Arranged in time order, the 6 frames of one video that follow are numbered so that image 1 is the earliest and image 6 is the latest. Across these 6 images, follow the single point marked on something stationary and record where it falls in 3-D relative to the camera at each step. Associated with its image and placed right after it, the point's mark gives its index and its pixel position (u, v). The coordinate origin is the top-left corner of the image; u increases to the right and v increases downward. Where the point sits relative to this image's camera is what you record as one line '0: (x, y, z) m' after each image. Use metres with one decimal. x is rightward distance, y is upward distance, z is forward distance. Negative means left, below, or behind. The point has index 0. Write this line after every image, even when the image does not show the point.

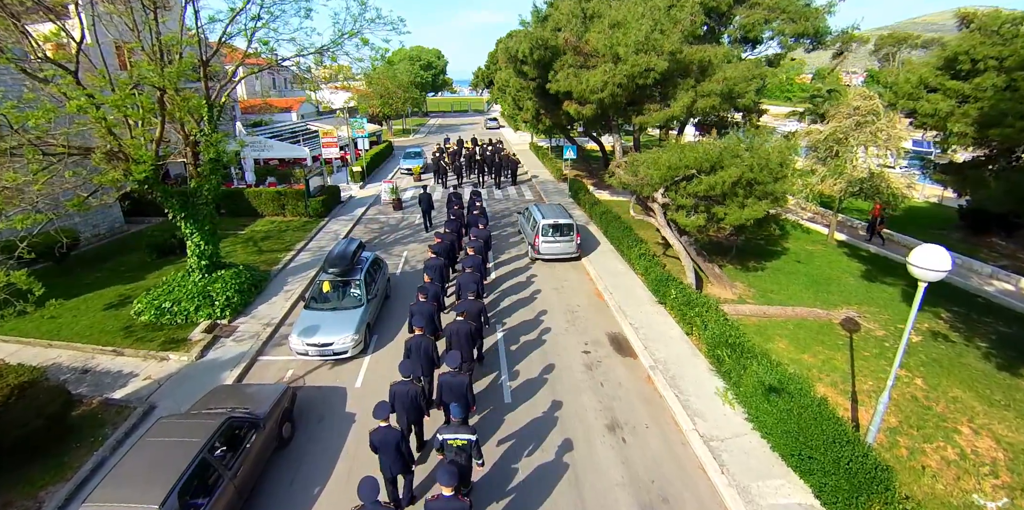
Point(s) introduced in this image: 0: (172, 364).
0: (-7.1, -2.3, +10.4) m
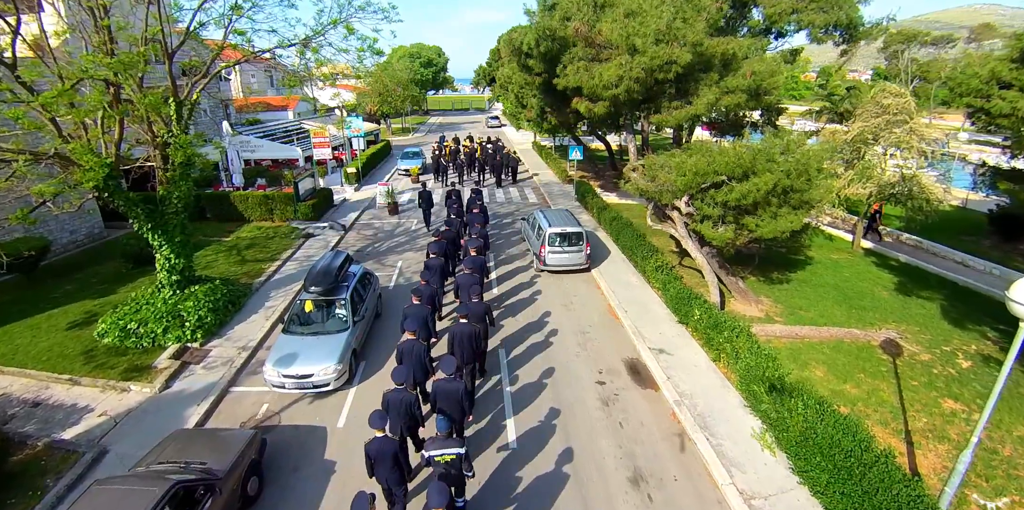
0: (-7.0, -2.6, +9.2) m
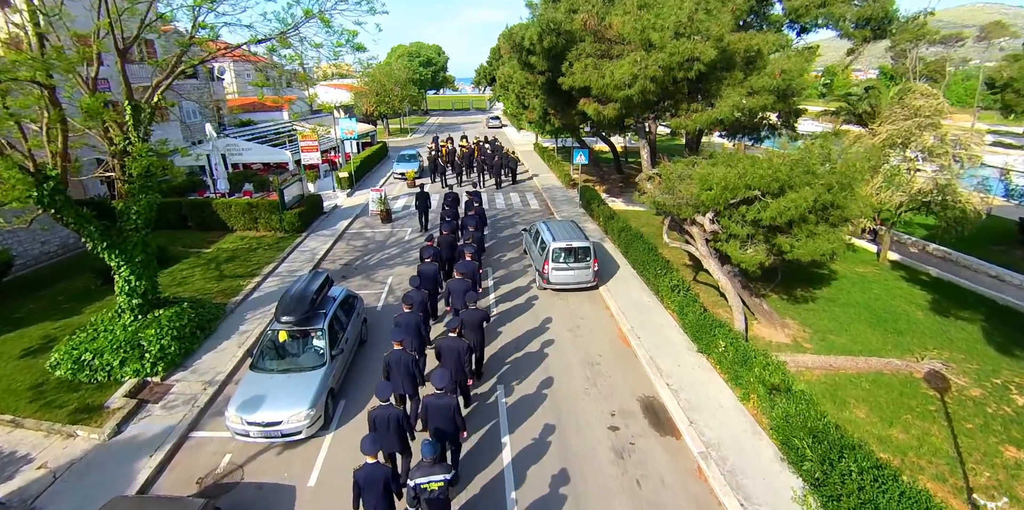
0: (-7.0, -3.1, +8.0) m
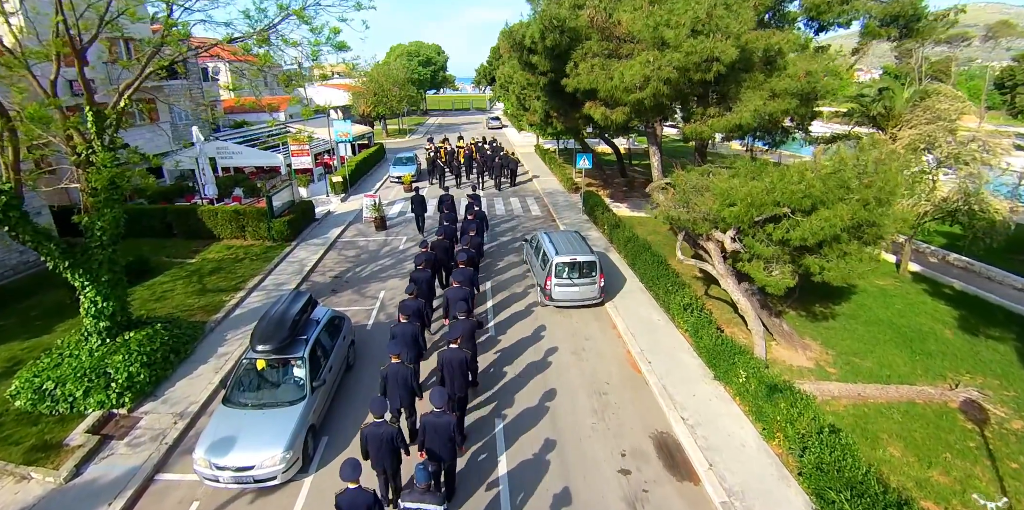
0: (-7.0, -3.4, +7.2) m
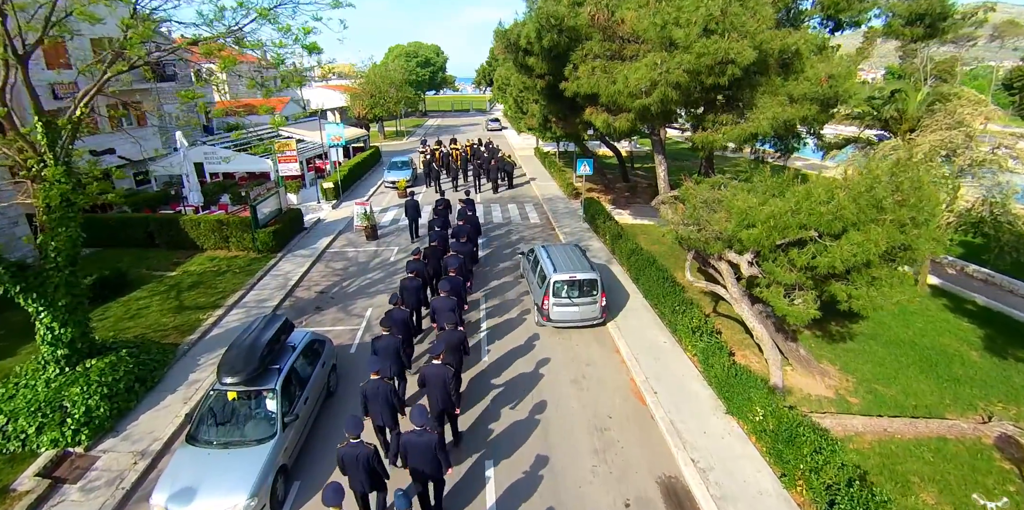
0: (-7.1, -3.8, +6.4) m
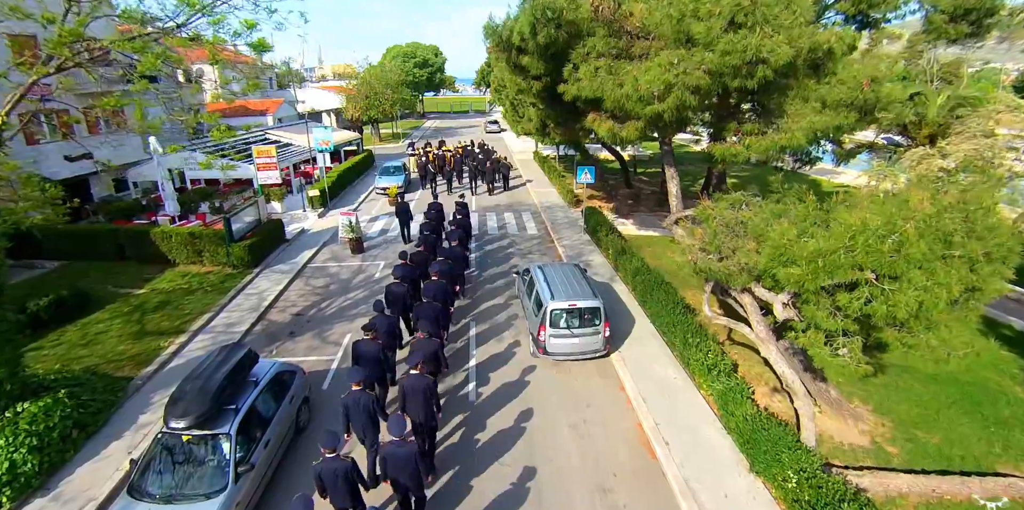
0: (-7.3, -4.2, +5.3) m
